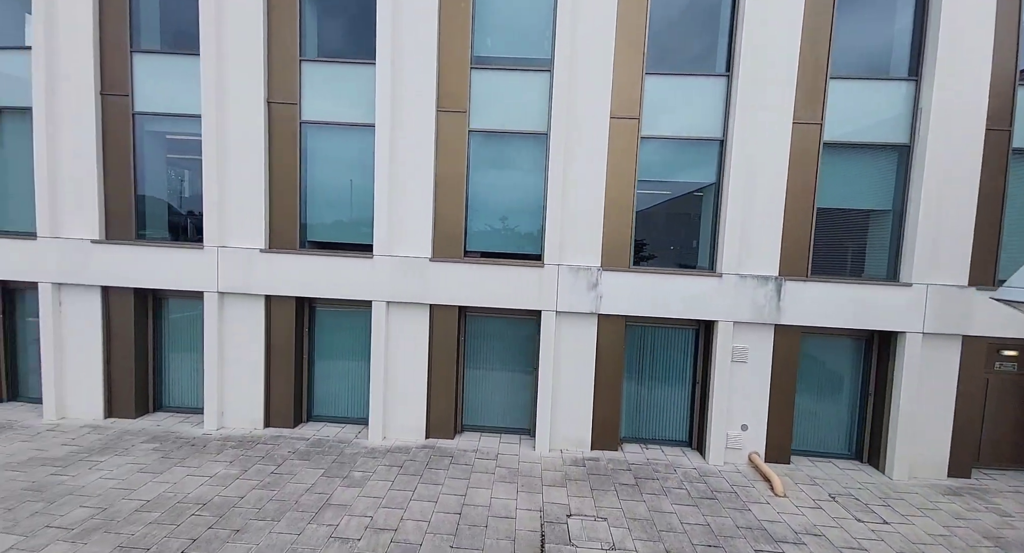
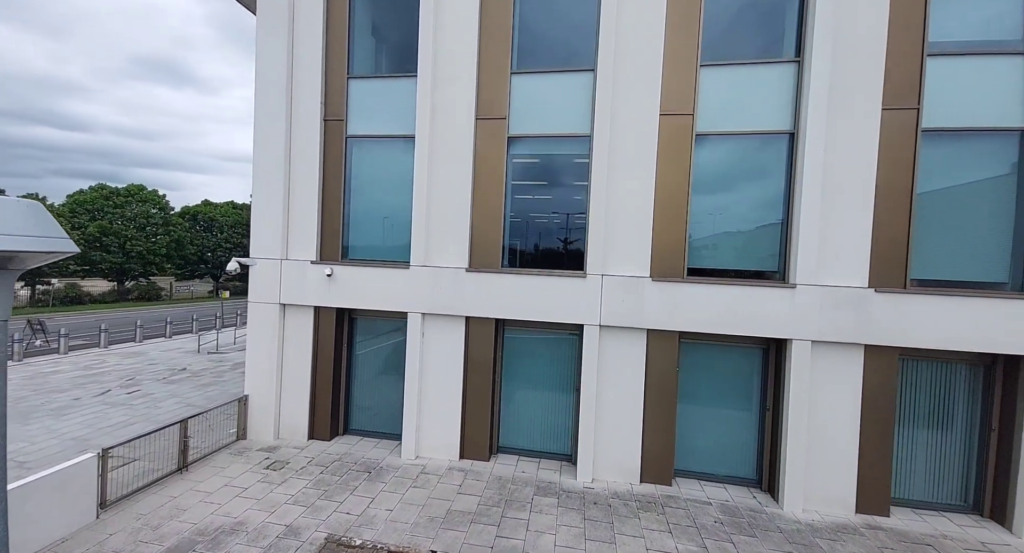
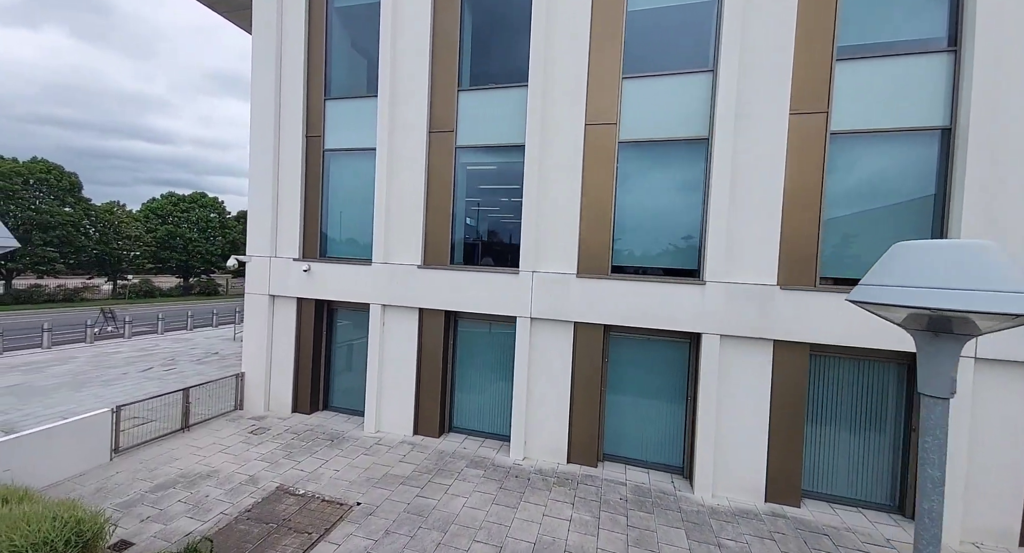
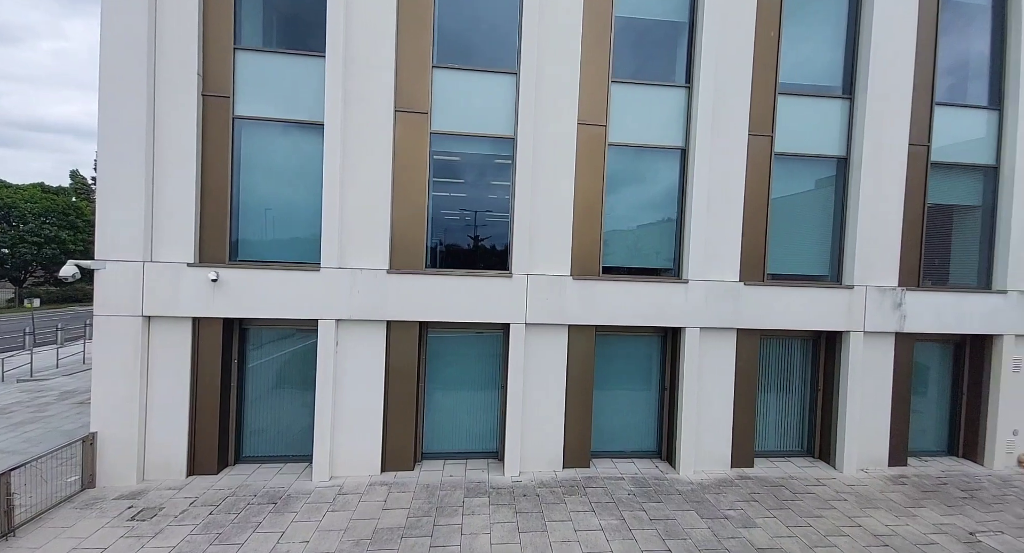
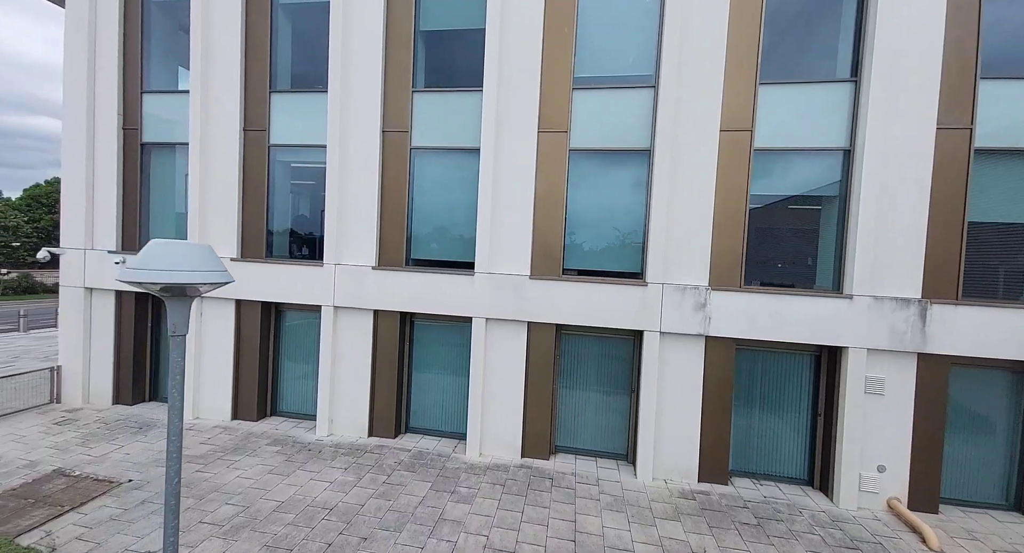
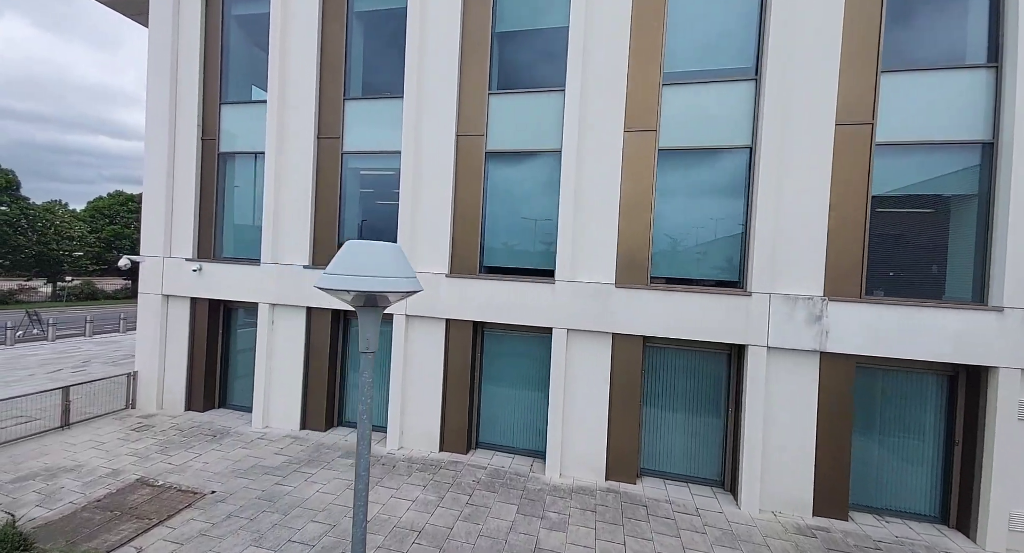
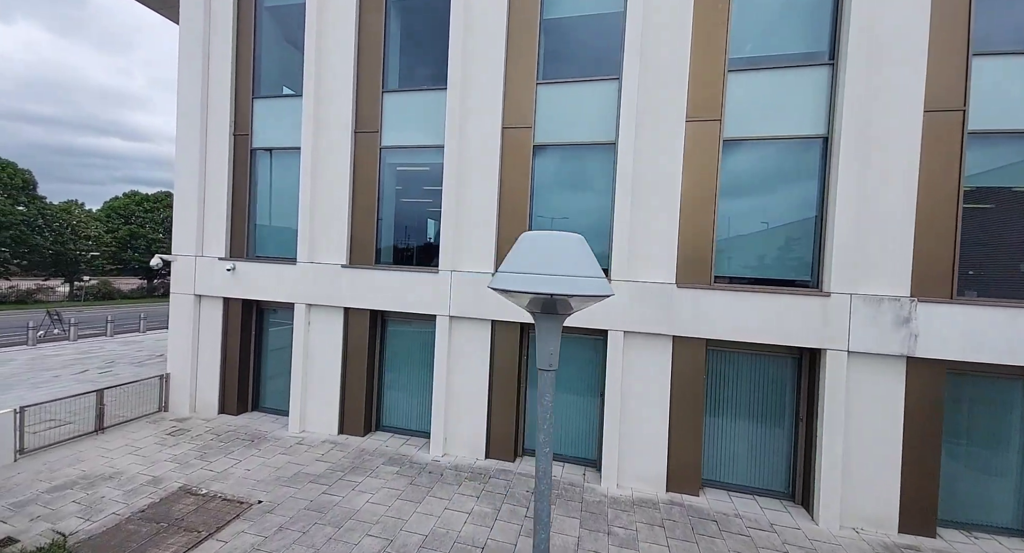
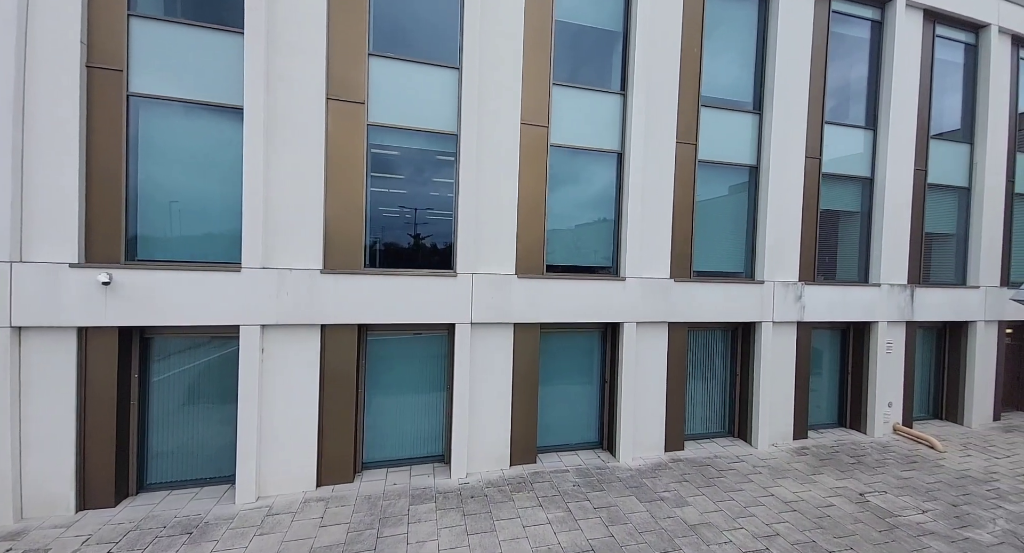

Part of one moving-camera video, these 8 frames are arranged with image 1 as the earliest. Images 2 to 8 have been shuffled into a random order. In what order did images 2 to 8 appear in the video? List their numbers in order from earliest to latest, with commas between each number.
5, 6, 7, 3, 2, 4, 8
